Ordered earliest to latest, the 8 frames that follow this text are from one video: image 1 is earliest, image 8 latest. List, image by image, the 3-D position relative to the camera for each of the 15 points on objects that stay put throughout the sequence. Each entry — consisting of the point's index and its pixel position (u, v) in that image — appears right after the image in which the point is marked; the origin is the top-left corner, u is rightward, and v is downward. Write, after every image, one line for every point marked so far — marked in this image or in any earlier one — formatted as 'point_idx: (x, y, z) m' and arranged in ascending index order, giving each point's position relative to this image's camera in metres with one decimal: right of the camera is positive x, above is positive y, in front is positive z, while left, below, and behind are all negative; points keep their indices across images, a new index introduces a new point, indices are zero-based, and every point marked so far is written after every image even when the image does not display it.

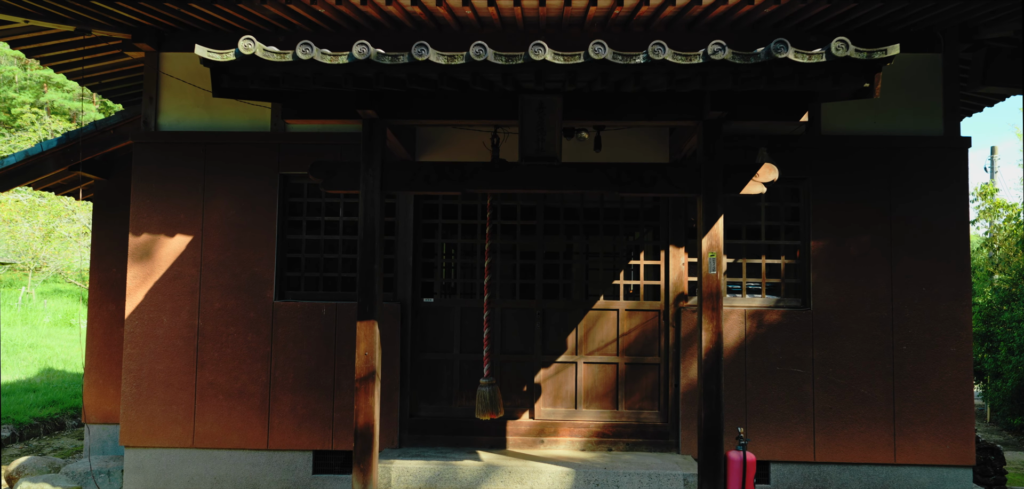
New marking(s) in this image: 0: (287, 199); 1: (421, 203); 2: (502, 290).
0: (-1.9, +0.4, +5.8) m
1: (-0.8, +0.4, +5.7) m
2: (-0.1, -0.4, +5.7) m
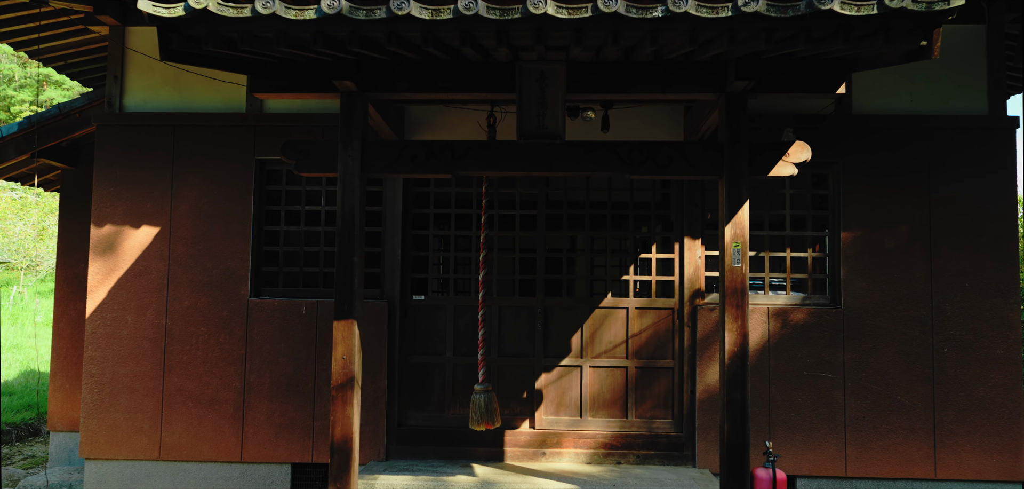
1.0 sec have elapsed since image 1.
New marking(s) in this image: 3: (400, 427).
0: (-1.9, +0.4, +5.3) m
1: (-0.8, +0.4, +5.2) m
2: (-0.1, -0.3, +5.2) m
3: (-0.8, -1.4, +5.1) m
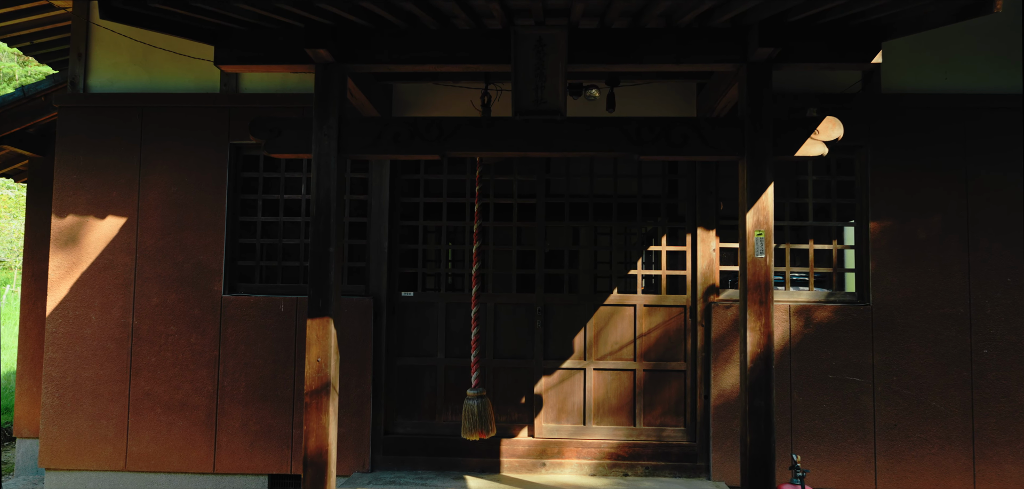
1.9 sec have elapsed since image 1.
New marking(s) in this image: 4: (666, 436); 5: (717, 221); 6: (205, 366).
0: (-2.0, +0.5, +4.8) m
1: (-0.8, +0.5, +4.8) m
2: (-0.1, -0.3, +4.7) m
3: (-0.9, -1.3, +4.6) m
4: (+1.0, -1.3, +4.5) m
5: (+1.4, +0.2, +4.6) m
6: (-2.1, -0.8, +4.7) m
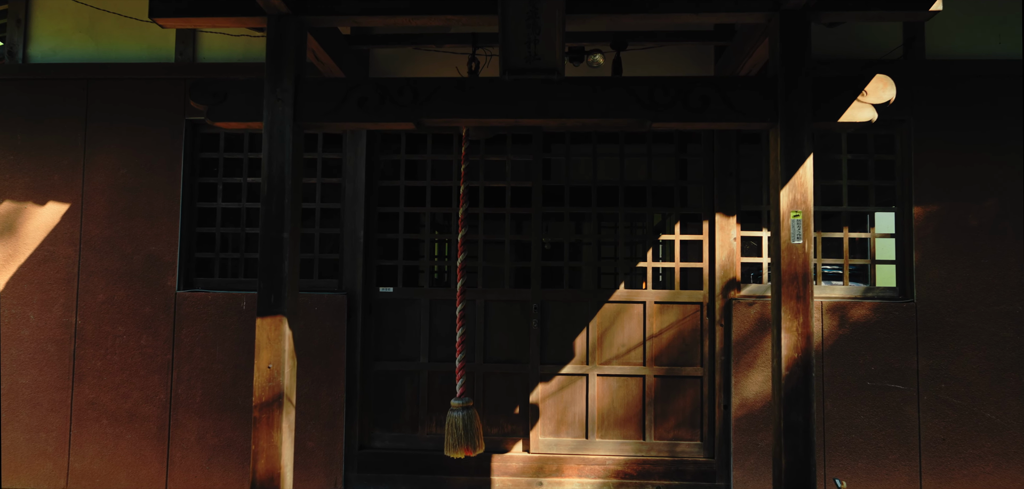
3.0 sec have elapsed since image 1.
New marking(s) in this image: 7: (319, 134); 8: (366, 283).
0: (-2.0, +0.6, +4.3) m
1: (-0.8, +0.5, +4.2) m
2: (-0.2, -0.2, +4.2) m
3: (-0.9, -1.2, +4.1) m
4: (+1.0, -1.2, +4.0) m
5: (+1.3, +0.2, +4.0) m
6: (-2.1, -0.8, +4.1) m
7: (-1.2, +0.7, +4.2) m
8: (-0.9, -0.2, +4.1) m
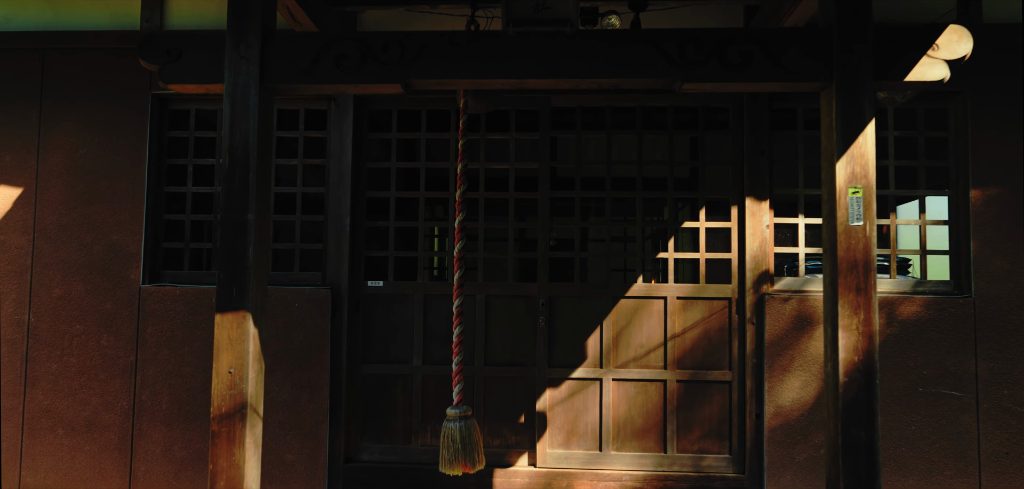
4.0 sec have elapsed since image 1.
0: (-2.0, +0.6, +3.9) m
1: (-0.8, +0.6, +3.8) m
2: (-0.1, -0.1, +3.7) m
3: (-0.9, -1.2, +3.6) m
4: (+1.0, -1.1, +3.5) m
5: (+1.4, +0.3, +3.6) m
6: (-2.1, -0.7, +3.7) m
7: (-1.2, +0.7, +3.8) m
8: (-0.9, -0.2, +3.7) m
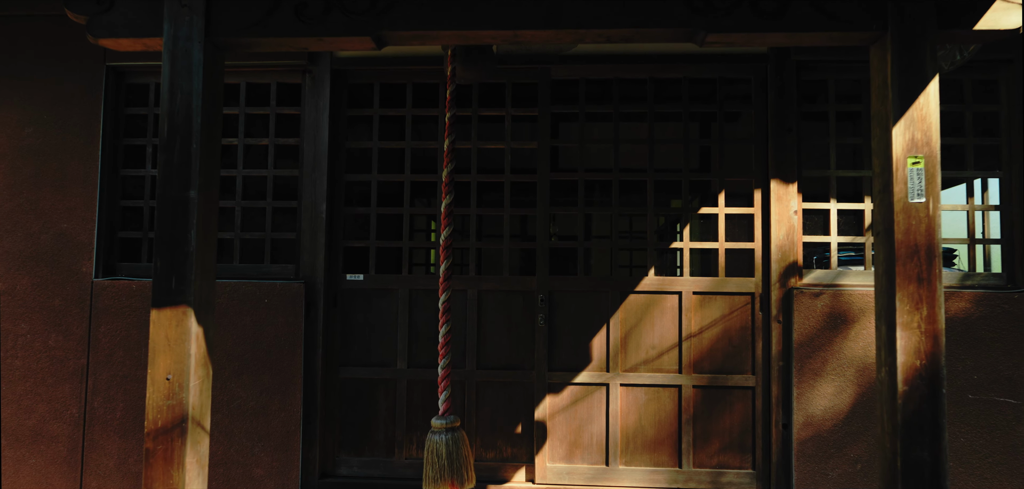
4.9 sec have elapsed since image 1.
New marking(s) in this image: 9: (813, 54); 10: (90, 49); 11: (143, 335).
0: (-2.0, +0.7, +3.5) m
1: (-0.8, +0.7, +3.4) m
2: (-0.2, -0.1, +3.3) m
3: (-0.9, -1.1, +3.2) m
4: (+1.0, -1.1, +3.1) m
5: (+1.3, +0.3, +3.2) m
6: (-2.1, -0.7, +3.3) m
7: (-1.2, +0.8, +3.4) m
8: (-0.9, -0.1, +3.3) m
9: (+1.4, +0.9, +3.1) m
10: (-2.1, +1.0, +3.4) m
11: (-1.8, -0.4, +3.3) m
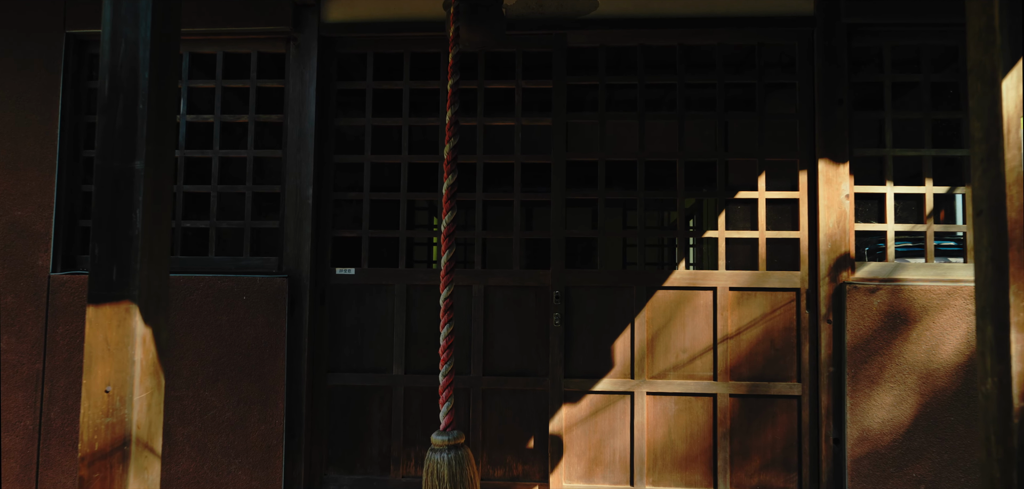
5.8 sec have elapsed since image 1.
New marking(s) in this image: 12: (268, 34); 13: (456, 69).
0: (-2.0, +0.7, +3.1) m
1: (-0.8, +0.7, +3.0) m
2: (-0.1, 0.0, +2.9) m
3: (-0.8, -1.1, +2.9) m
4: (+1.0, -1.0, +2.7) m
5: (+1.4, +0.4, +2.8) m
6: (-2.1, -0.6, +2.9) m
7: (-1.1, +0.8, +3.0) m
8: (-0.8, -0.1, +2.9) m
9: (+1.4, +0.9, +2.7) m
10: (-2.1, +1.0, +3.0) m
11: (-1.7, -0.4, +2.9) m
12: (-1.1, +0.9, +2.9) m
13: (-0.2, +0.5, +1.9) m
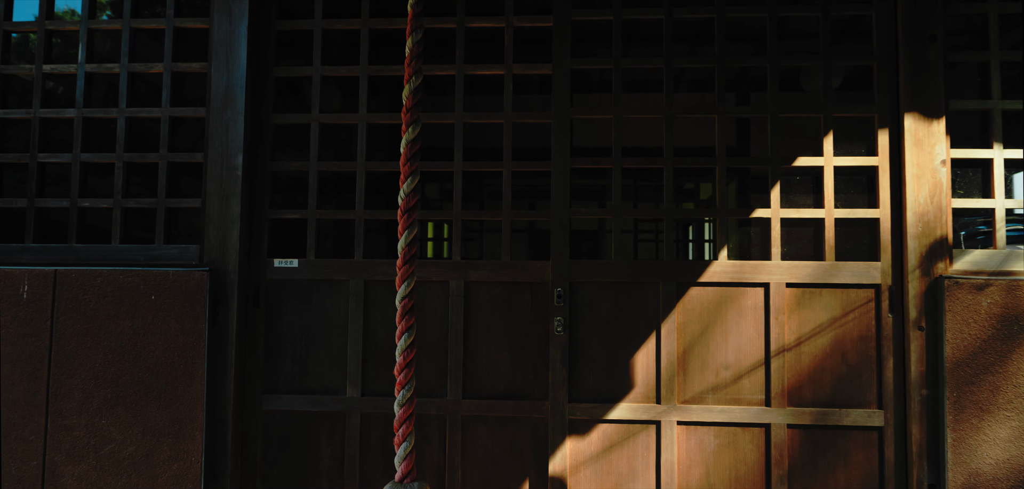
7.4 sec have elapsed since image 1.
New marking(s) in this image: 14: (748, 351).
0: (-2.0, +0.8, +2.4) m
1: (-0.8, +0.7, +2.4) m
2: (-0.1, 0.0, +2.3) m
3: (-0.9, -1.0, +2.2) m
4: (+1.0, -1.0, +2.1) m
5: (+1.3, +0.4, +2.1) m
6: (-2.1, -0.6, +2.3) m
7: (-1.2, +0.9, +2.3) m
8: (-0.9, 0.0, +2.3) m
9: (+1.4, +1.0, +2.1) m
10: (-2.1, +1.1, +2.4) m
11: (-1.8, -0.3, +2.2) m
12: (-1.1, +1.0, +2.3) m
13: (-0.2, +0.6, +1.3) m
14: (+0.7, -0.3, +2.2) m
